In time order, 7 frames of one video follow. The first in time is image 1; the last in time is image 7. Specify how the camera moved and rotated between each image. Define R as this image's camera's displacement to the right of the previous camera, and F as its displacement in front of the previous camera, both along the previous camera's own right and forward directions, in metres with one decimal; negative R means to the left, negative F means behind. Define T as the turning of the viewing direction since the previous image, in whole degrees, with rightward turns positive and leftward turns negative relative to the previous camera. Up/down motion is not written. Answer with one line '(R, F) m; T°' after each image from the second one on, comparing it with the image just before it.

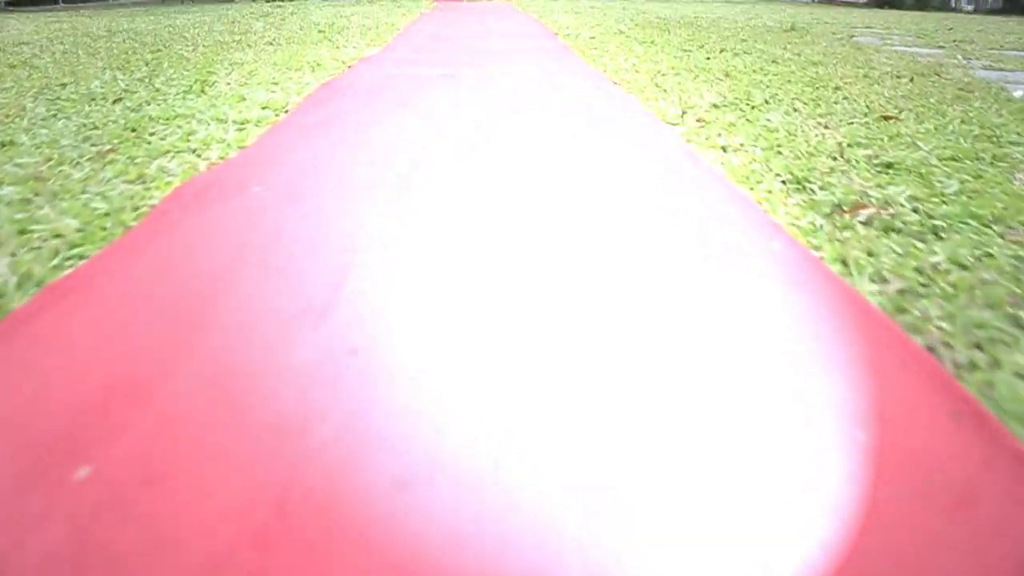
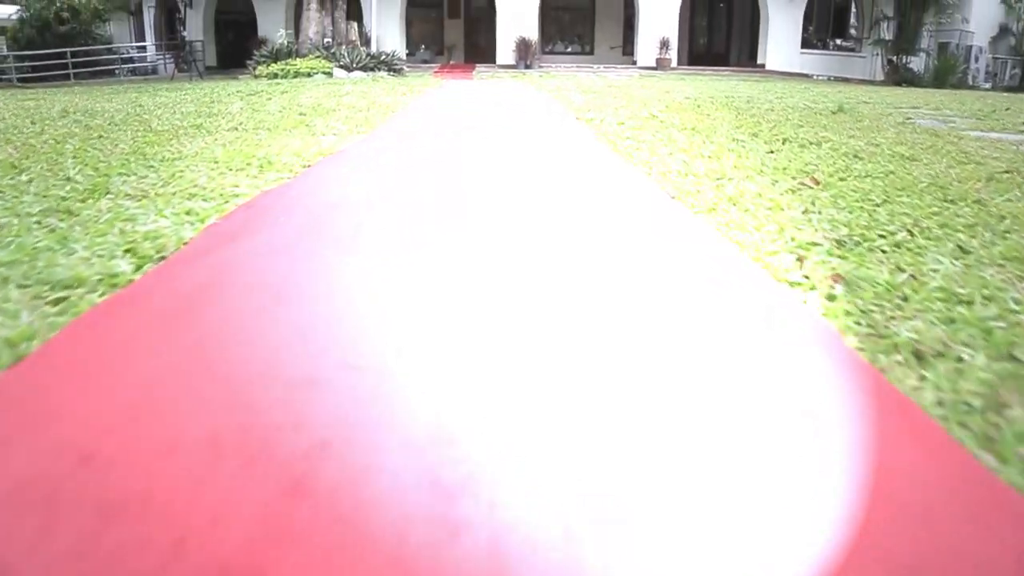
(0.0, +0.8) m; -1°
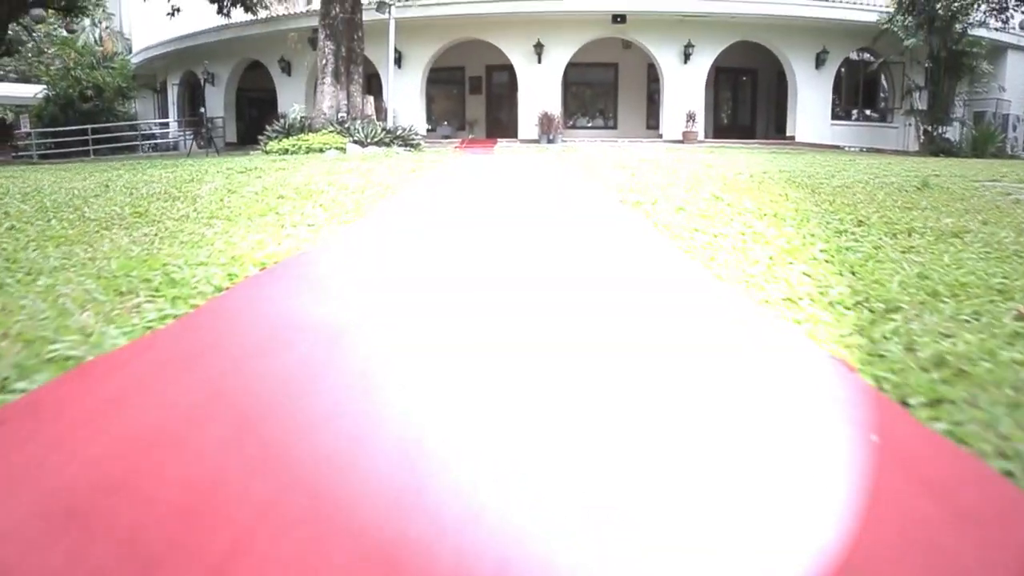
(0.0, +0.8) m; -2°
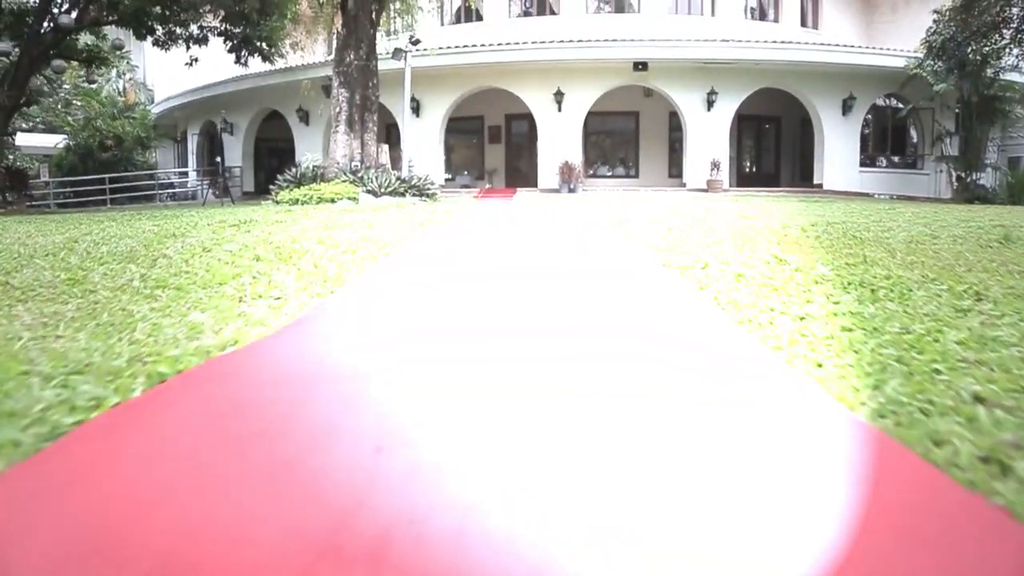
(0.0, +0.5) m; -1°
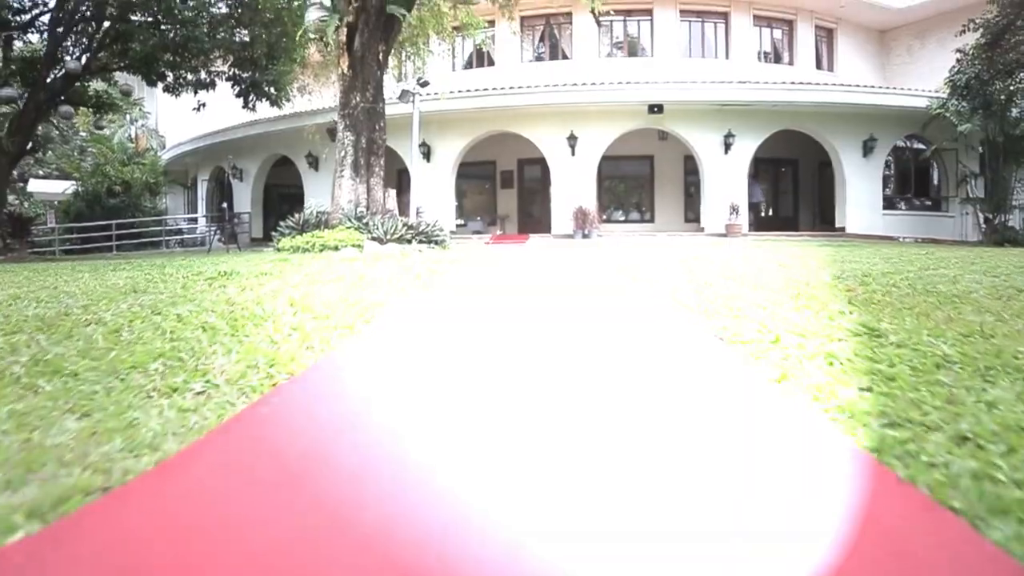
(0.0, +0.6) m; -1°
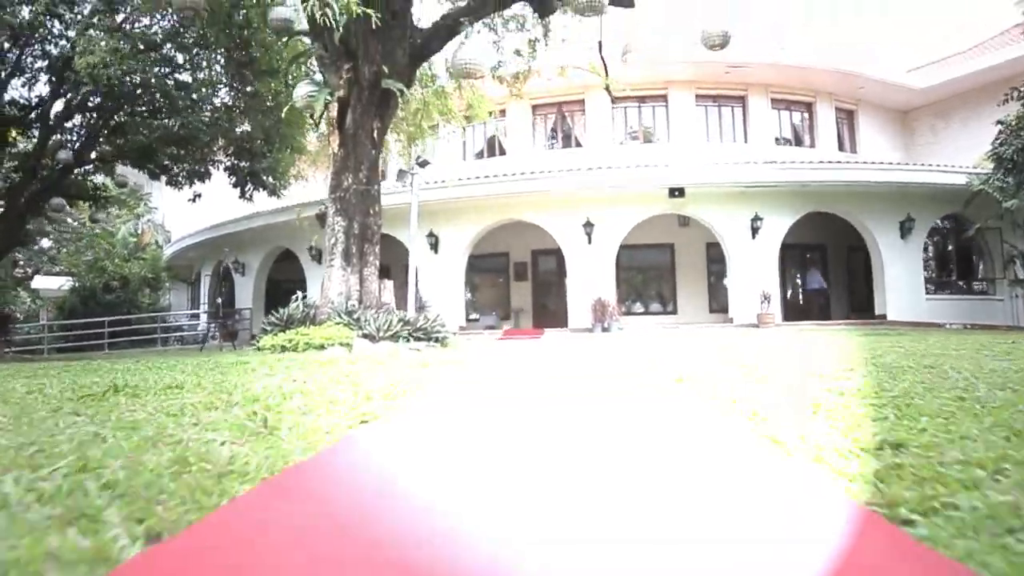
(+0.1, +1.2) m; -1°
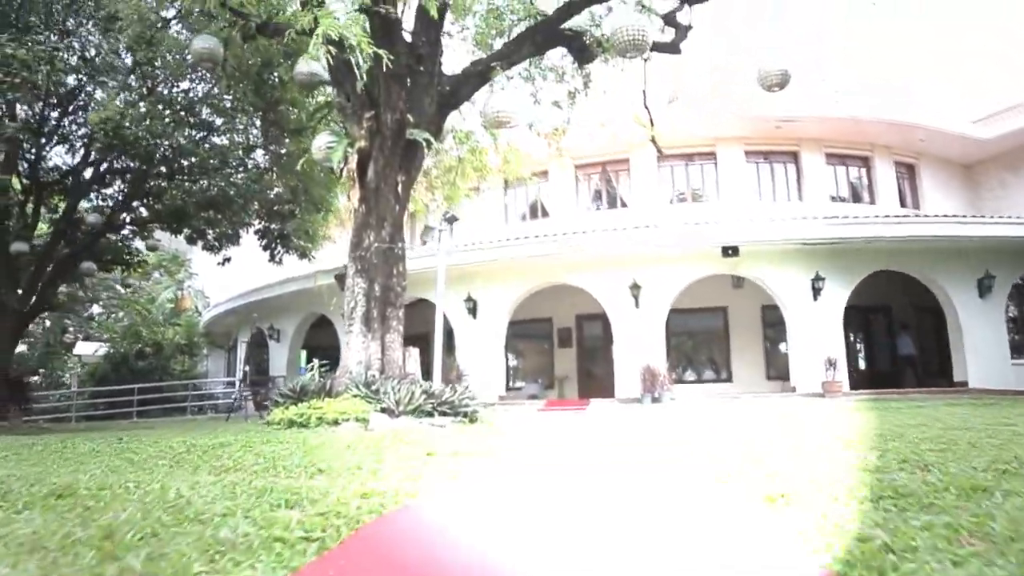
(+0.1, +0.9) m; -3°
